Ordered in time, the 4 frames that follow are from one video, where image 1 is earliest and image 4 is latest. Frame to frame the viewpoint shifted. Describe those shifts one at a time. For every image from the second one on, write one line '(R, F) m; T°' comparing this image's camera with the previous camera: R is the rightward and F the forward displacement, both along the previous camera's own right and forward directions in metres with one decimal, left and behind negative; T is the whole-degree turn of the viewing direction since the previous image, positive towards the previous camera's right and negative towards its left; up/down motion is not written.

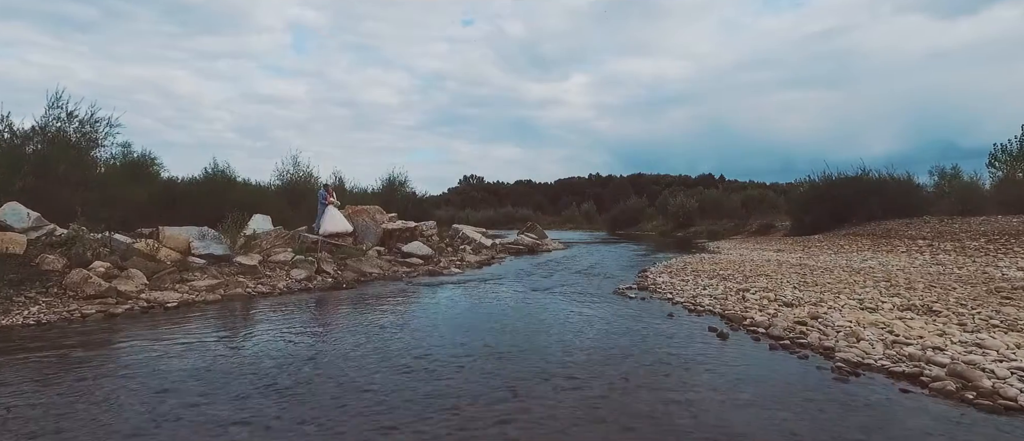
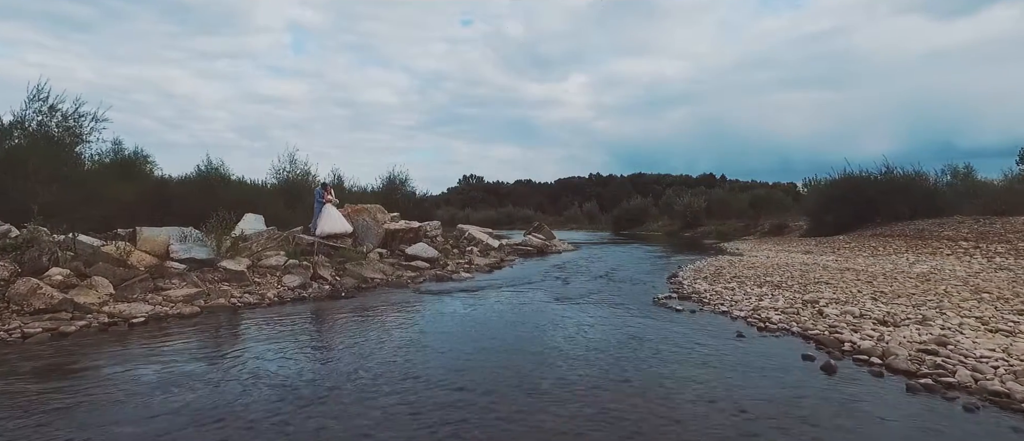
(-0.5, +1.7) m; 0°
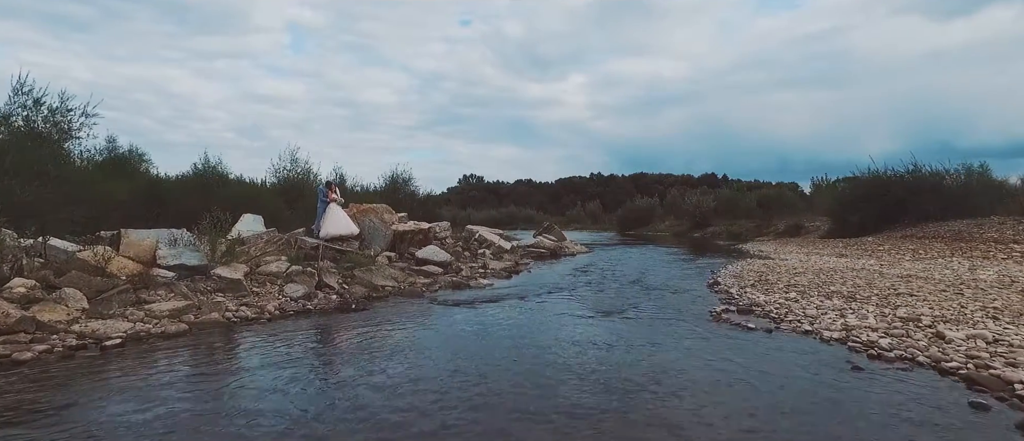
(-0.7, +1.5) m; 0°
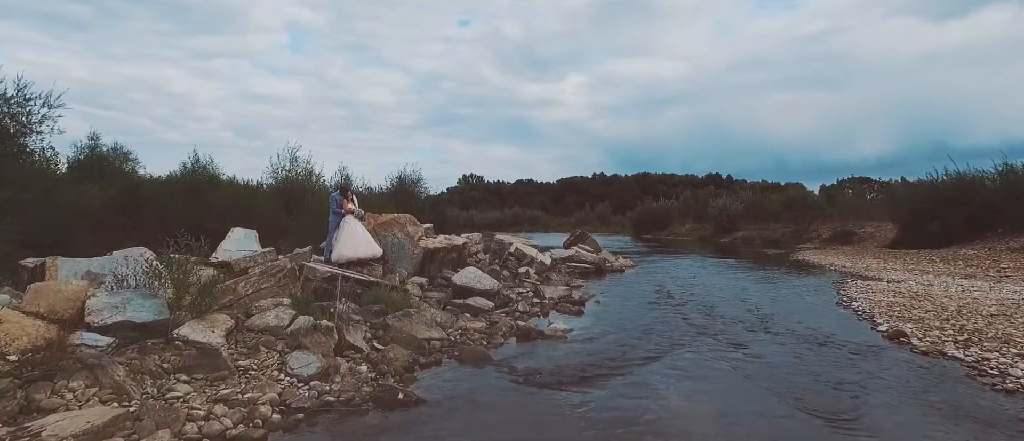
(-1.9, +4.3) m; 0°
